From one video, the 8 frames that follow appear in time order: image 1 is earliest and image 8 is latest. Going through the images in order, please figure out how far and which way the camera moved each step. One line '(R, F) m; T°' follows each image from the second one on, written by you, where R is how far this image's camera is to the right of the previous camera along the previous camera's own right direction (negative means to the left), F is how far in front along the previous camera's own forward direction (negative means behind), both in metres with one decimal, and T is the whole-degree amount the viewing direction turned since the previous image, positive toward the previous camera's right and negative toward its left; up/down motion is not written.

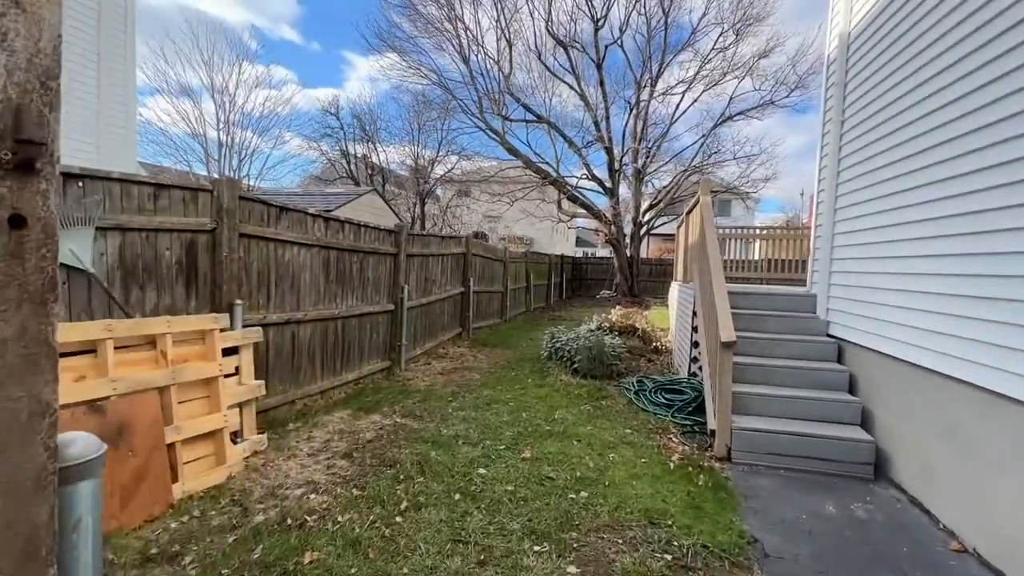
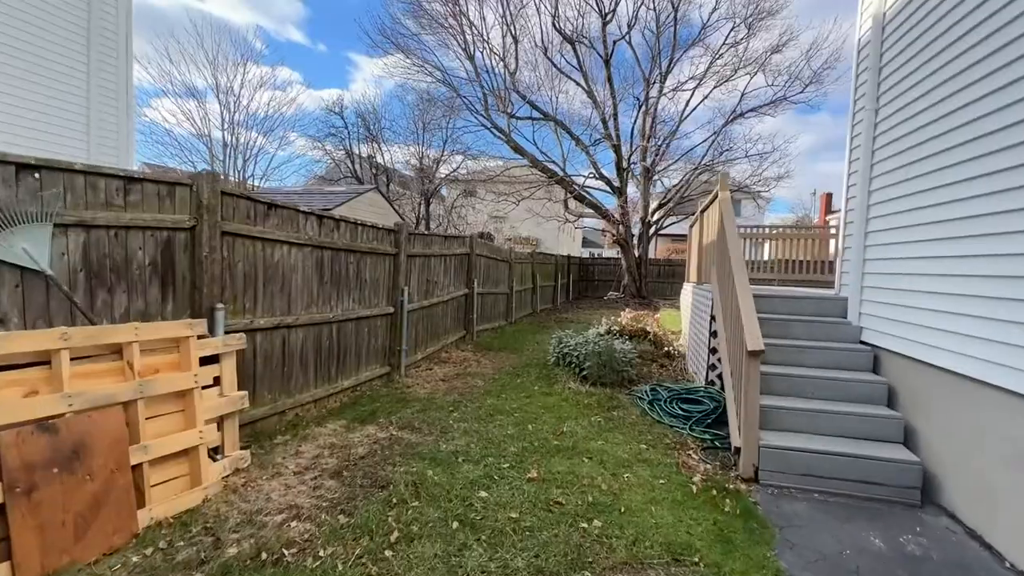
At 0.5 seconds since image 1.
(0.0, +0.3) m; -1°
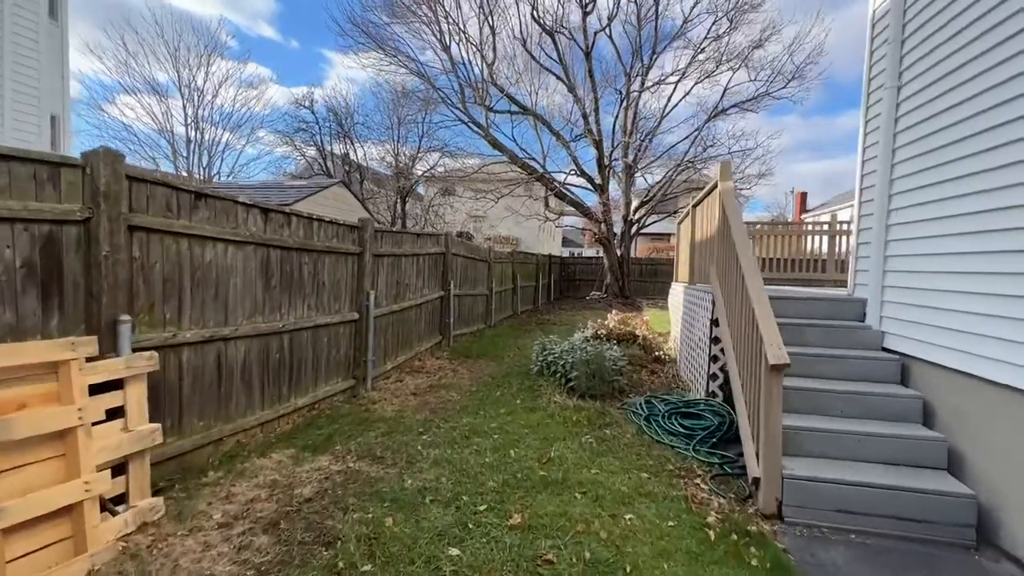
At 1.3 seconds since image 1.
(0.0, +0.6) m; +2°
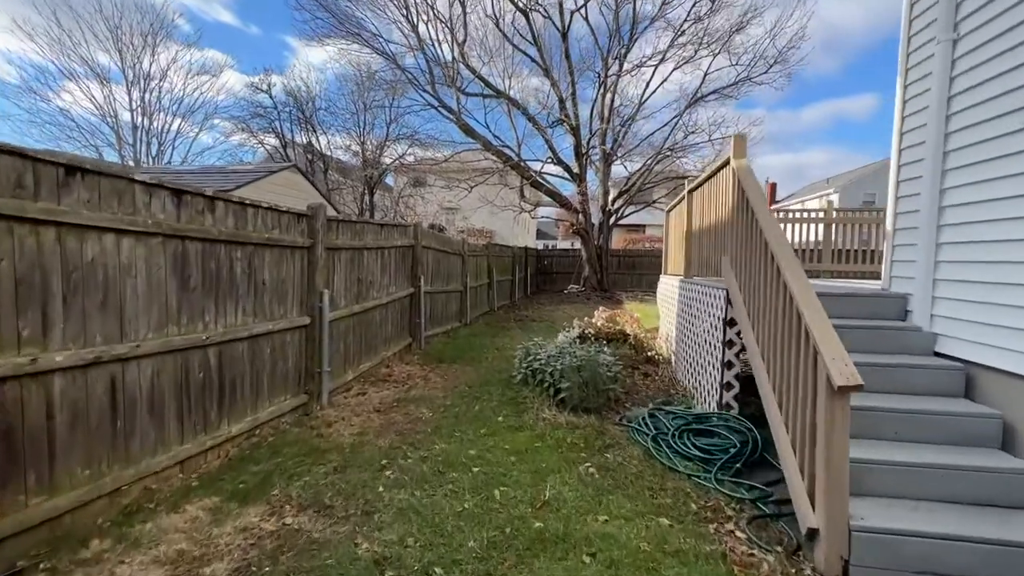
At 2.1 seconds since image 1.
(-0.1, +0.8) m; +3°
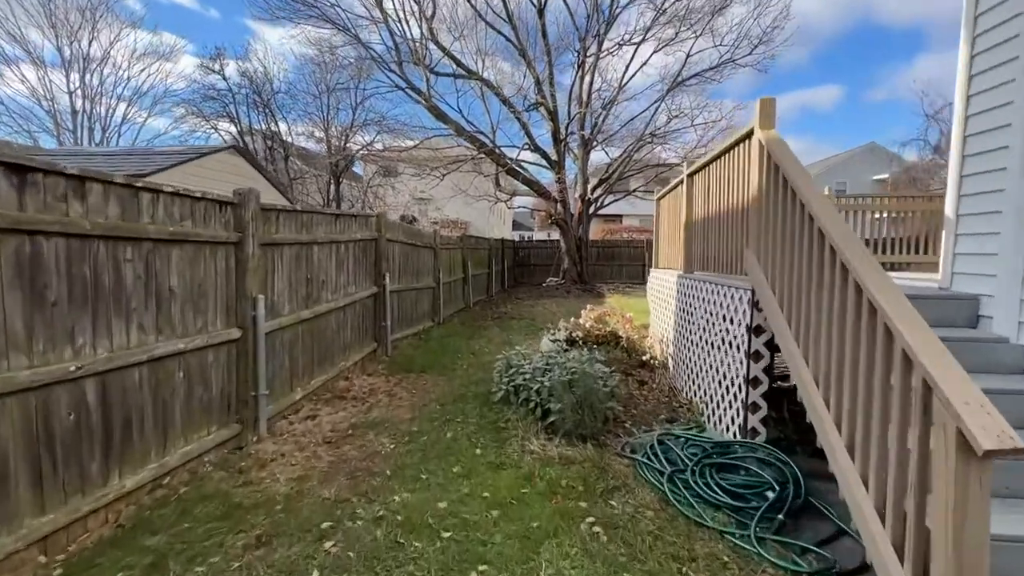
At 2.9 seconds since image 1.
(0.0, +0.8) m; +3°
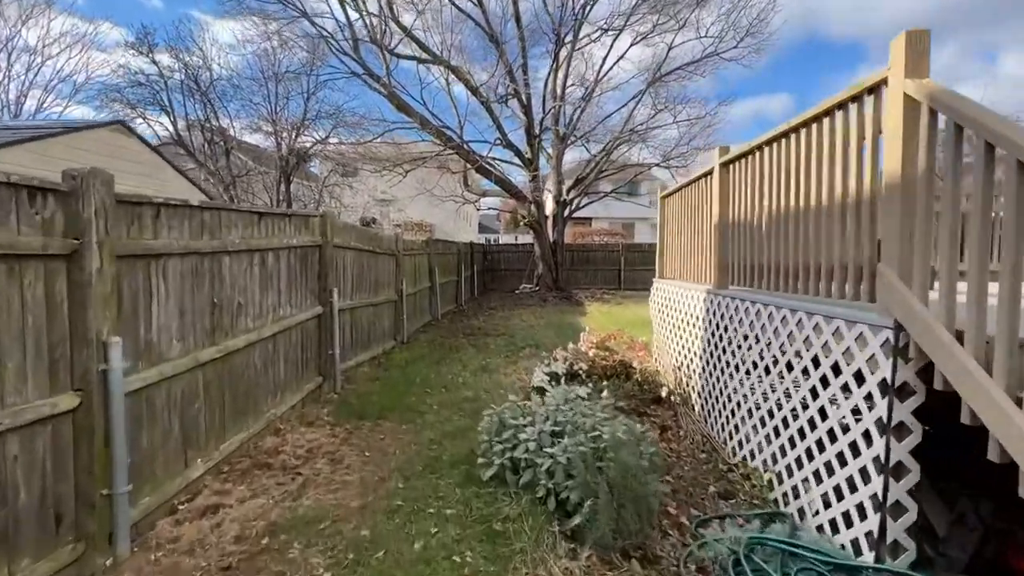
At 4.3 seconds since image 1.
(-0.2, +1.3) m; +4°
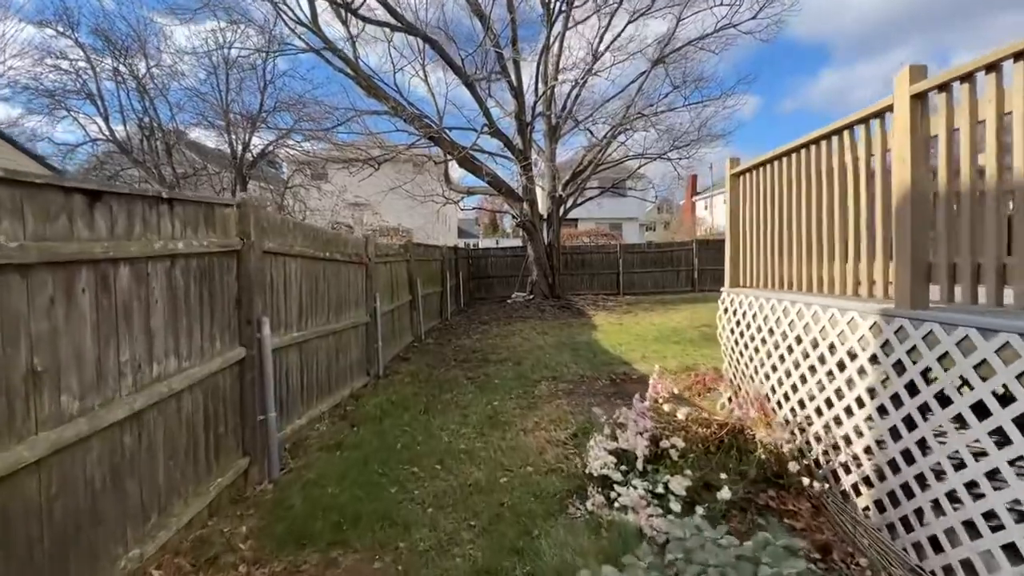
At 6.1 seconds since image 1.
(-0.4, +1.8) m; +3°
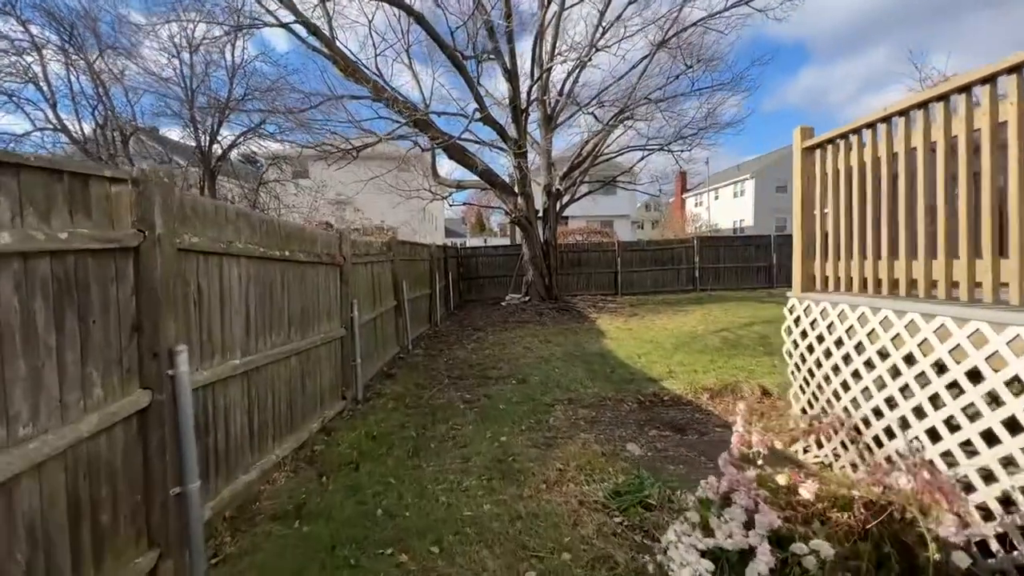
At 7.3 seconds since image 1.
(-0.2, +1.0) m; +2°
